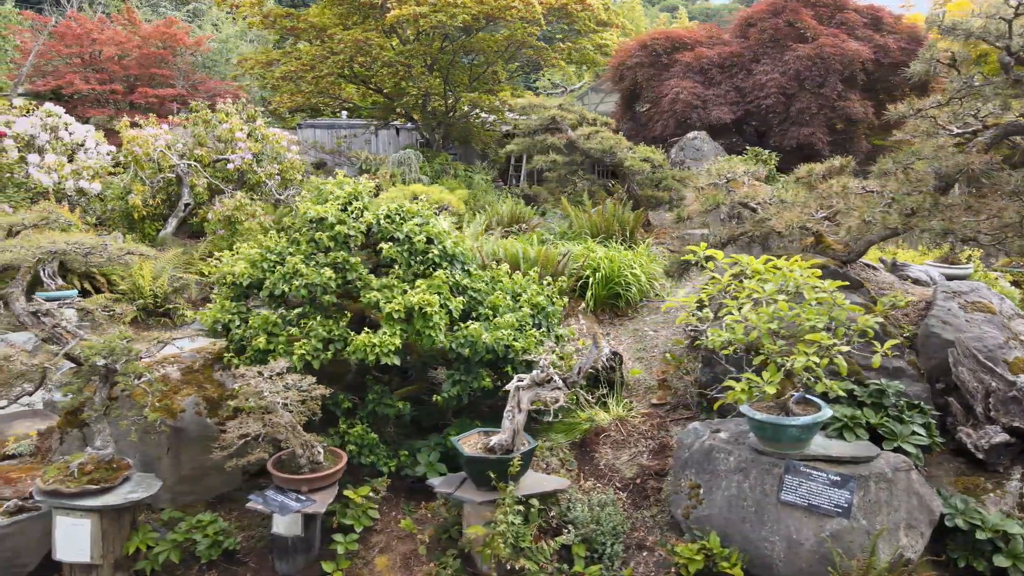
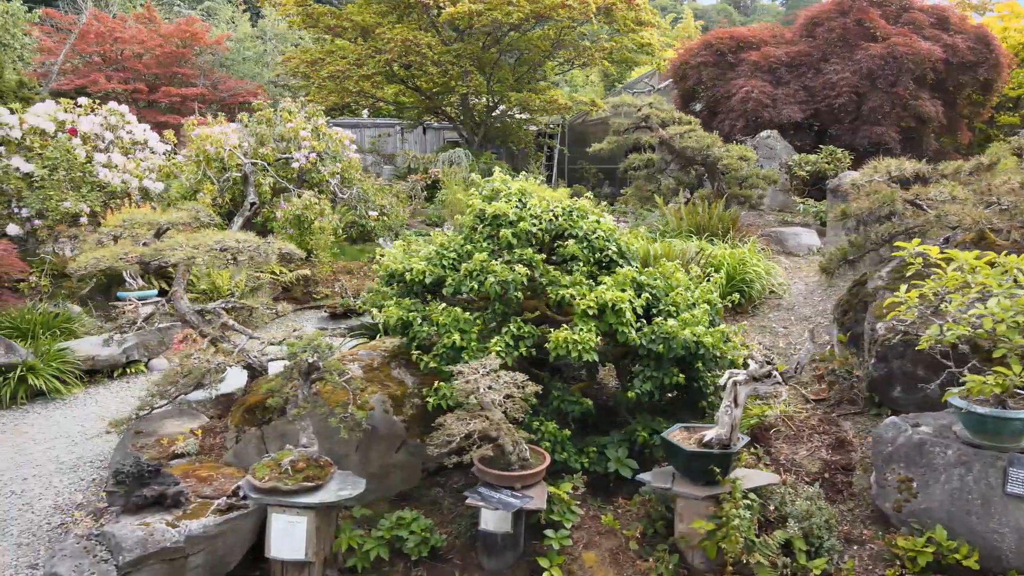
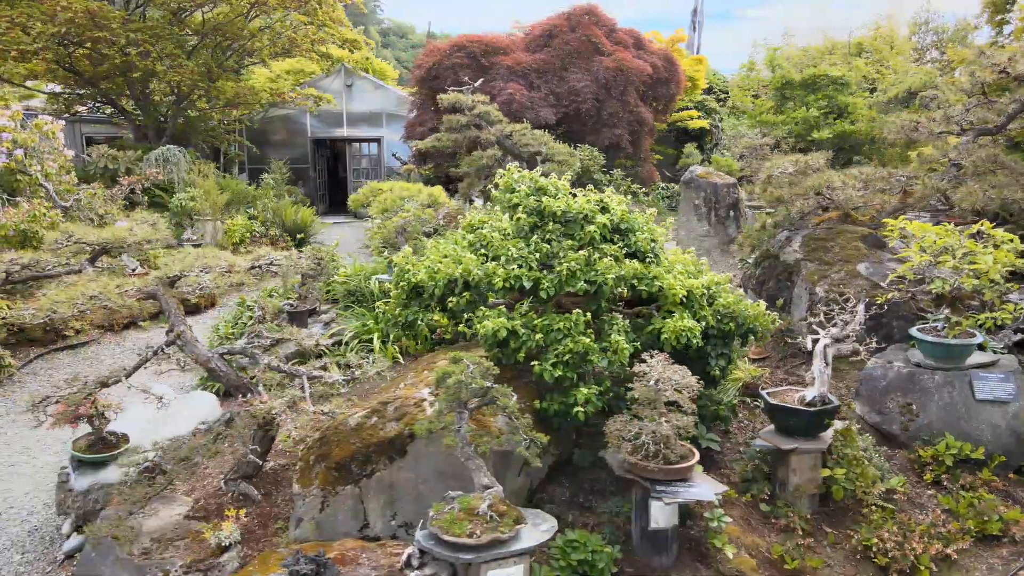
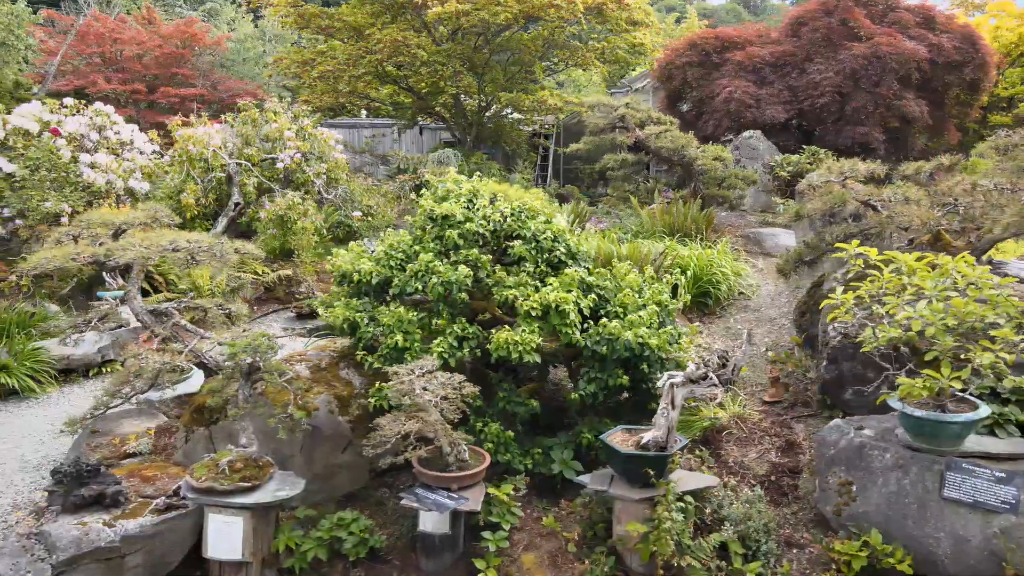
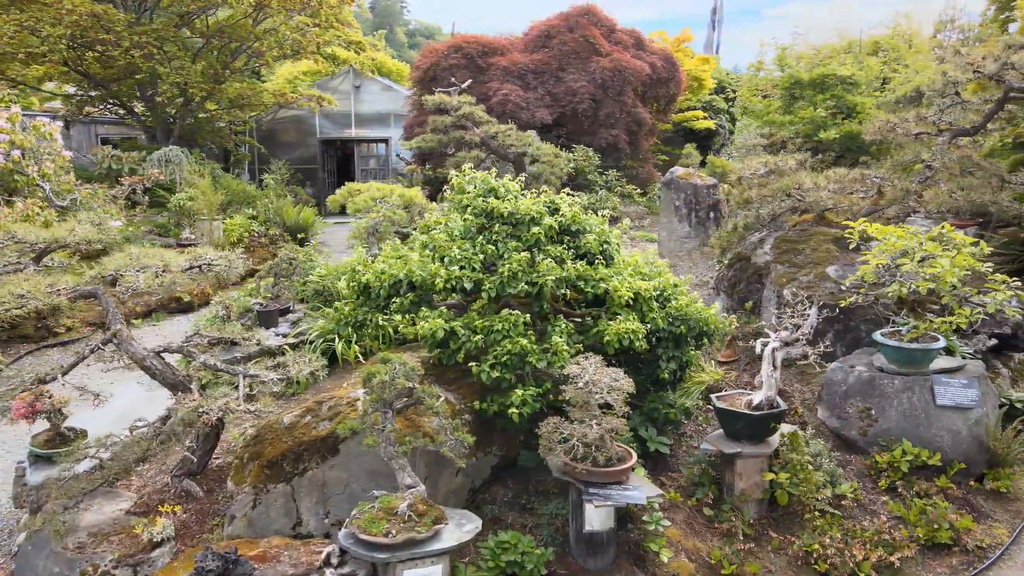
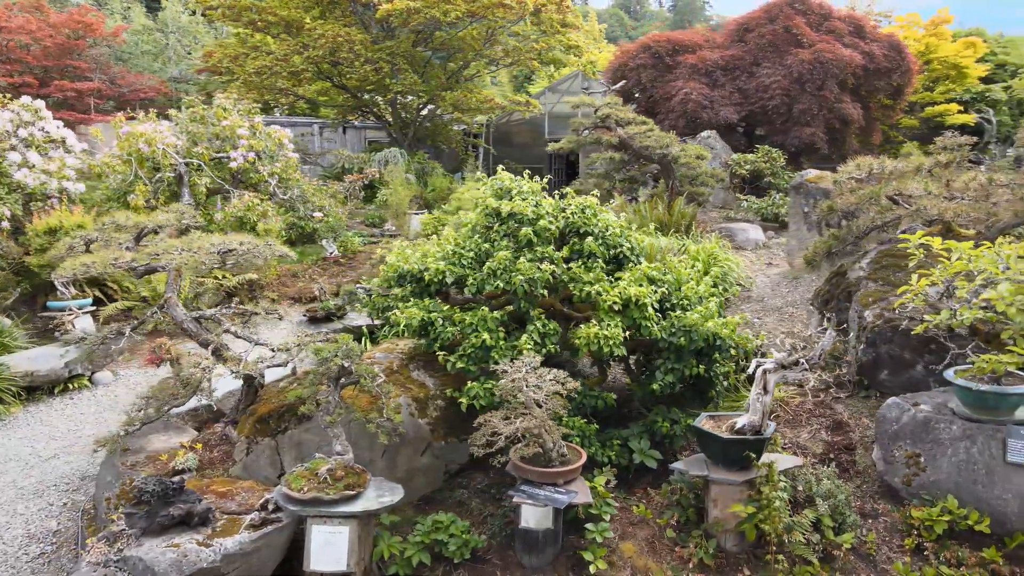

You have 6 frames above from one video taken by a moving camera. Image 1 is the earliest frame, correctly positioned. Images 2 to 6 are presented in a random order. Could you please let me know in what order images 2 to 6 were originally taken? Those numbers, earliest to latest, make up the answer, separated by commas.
4, 2, 6, 5, 3
